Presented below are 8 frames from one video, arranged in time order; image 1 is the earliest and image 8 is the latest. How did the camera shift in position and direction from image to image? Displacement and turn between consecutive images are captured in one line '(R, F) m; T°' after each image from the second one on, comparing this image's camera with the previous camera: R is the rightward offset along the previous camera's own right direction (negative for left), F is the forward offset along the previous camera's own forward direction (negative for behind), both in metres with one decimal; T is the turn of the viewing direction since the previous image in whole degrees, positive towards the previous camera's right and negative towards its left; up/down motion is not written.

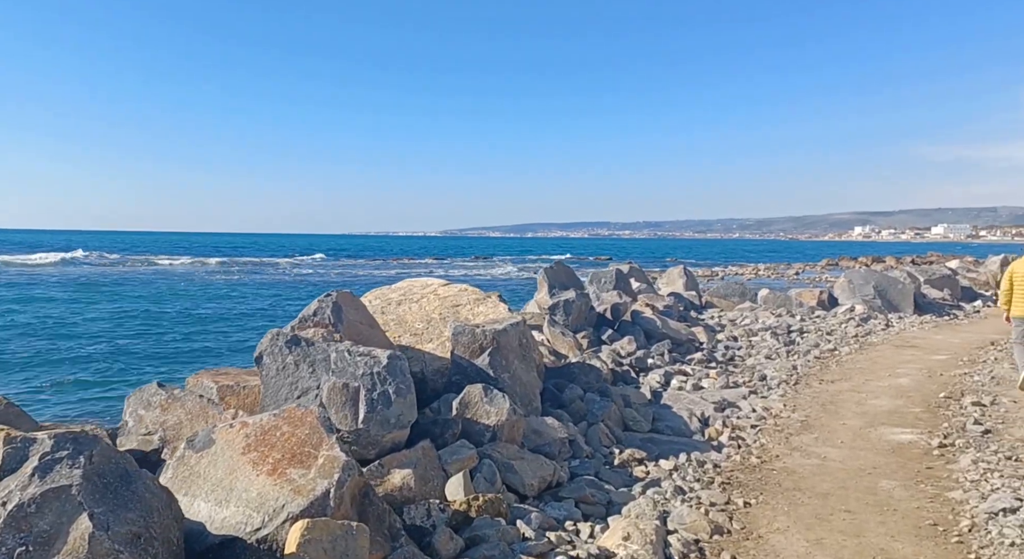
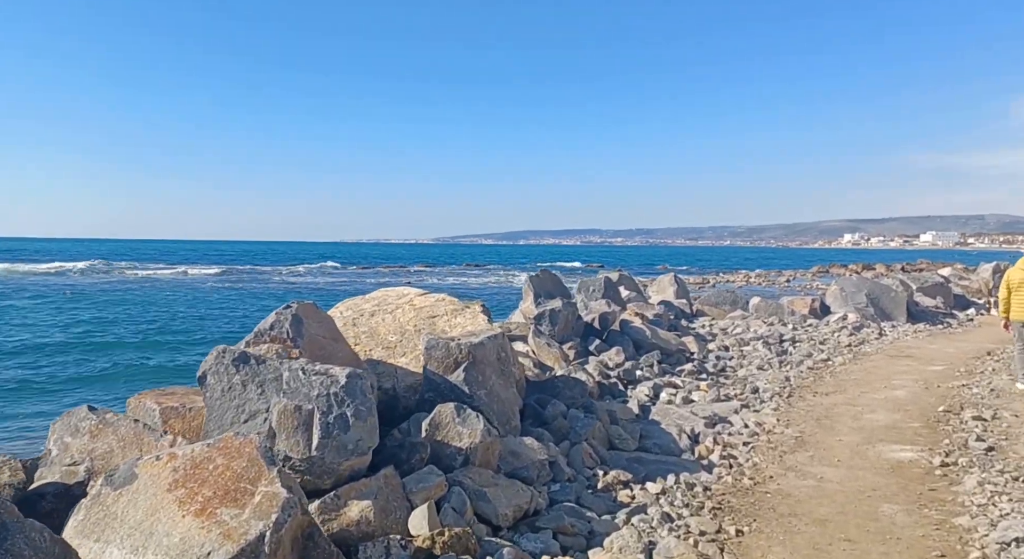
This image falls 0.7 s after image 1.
(+0.1, +0.4) m; +1°
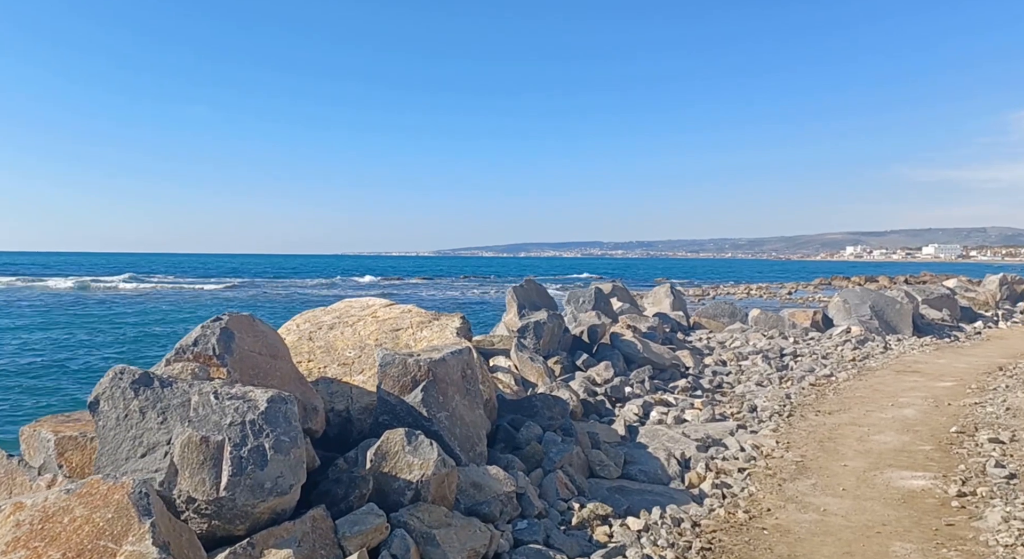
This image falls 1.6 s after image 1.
(+0.3, +0.6) m; 0°
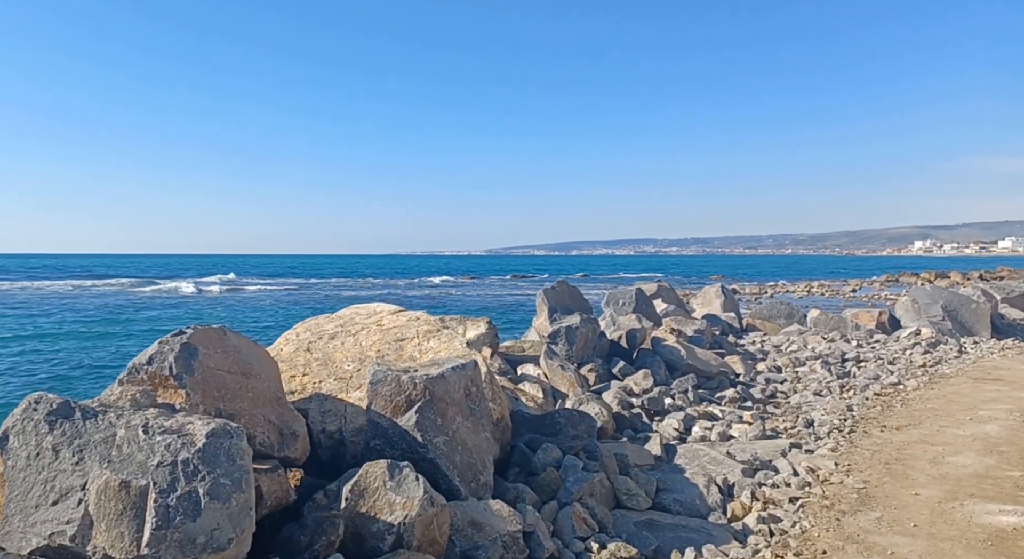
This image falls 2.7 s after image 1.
(+0.3, +0.7) m; -4°
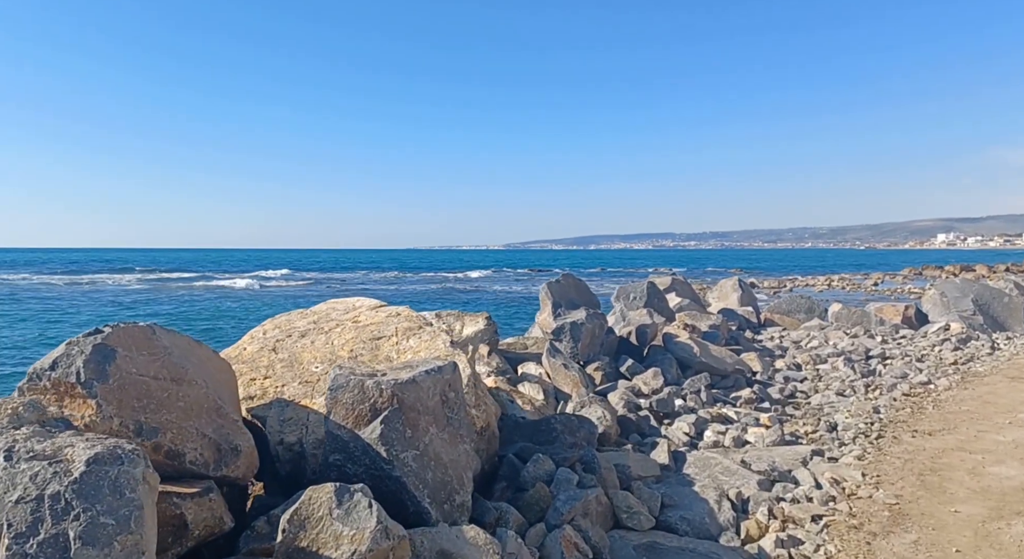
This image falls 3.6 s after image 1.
(+0.2, +0.6) m; -1°
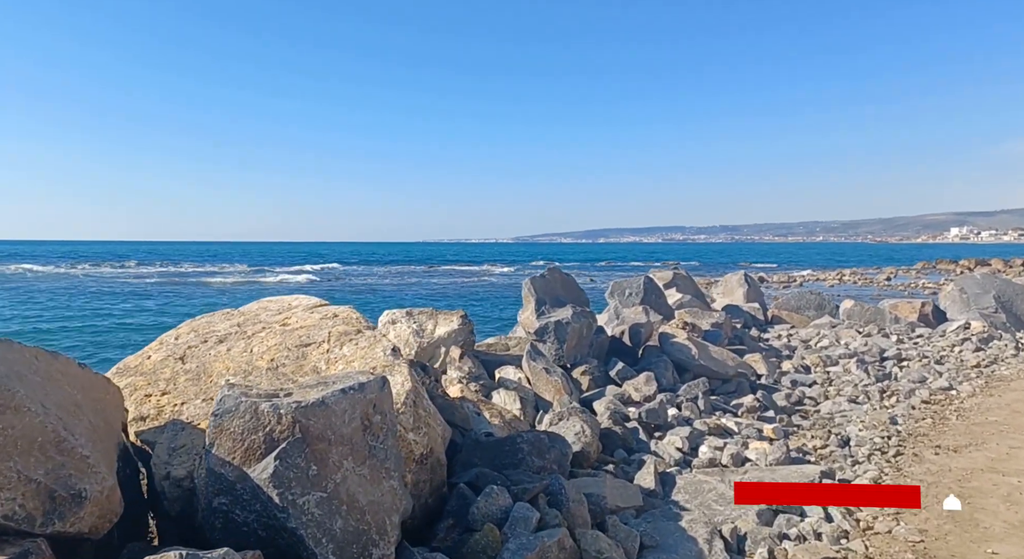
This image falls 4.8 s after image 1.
(+0.4, +0.8) m; -1°
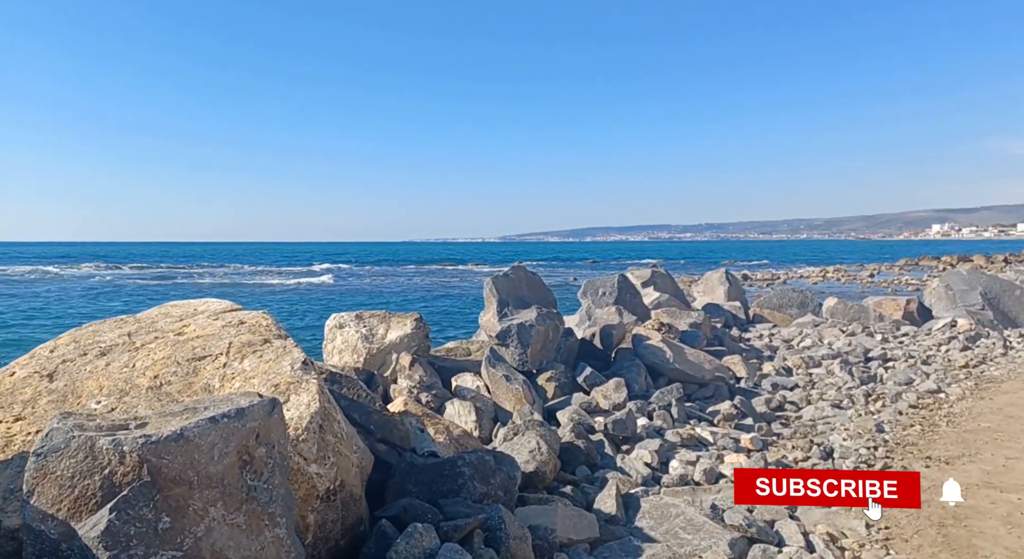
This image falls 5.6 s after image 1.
(+0.3, +0.6) m; +1°
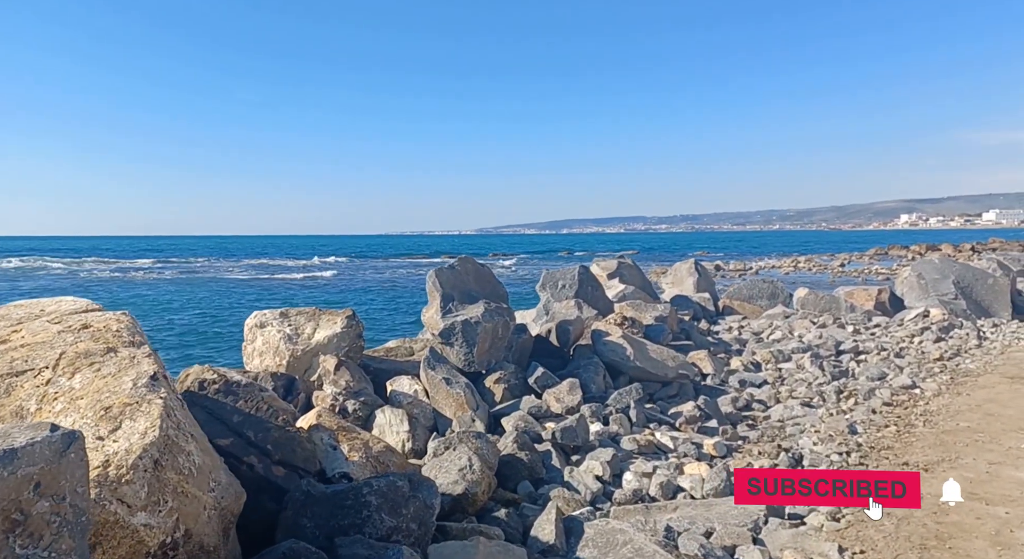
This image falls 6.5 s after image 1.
(+0.3, +0.7) m; +2°
